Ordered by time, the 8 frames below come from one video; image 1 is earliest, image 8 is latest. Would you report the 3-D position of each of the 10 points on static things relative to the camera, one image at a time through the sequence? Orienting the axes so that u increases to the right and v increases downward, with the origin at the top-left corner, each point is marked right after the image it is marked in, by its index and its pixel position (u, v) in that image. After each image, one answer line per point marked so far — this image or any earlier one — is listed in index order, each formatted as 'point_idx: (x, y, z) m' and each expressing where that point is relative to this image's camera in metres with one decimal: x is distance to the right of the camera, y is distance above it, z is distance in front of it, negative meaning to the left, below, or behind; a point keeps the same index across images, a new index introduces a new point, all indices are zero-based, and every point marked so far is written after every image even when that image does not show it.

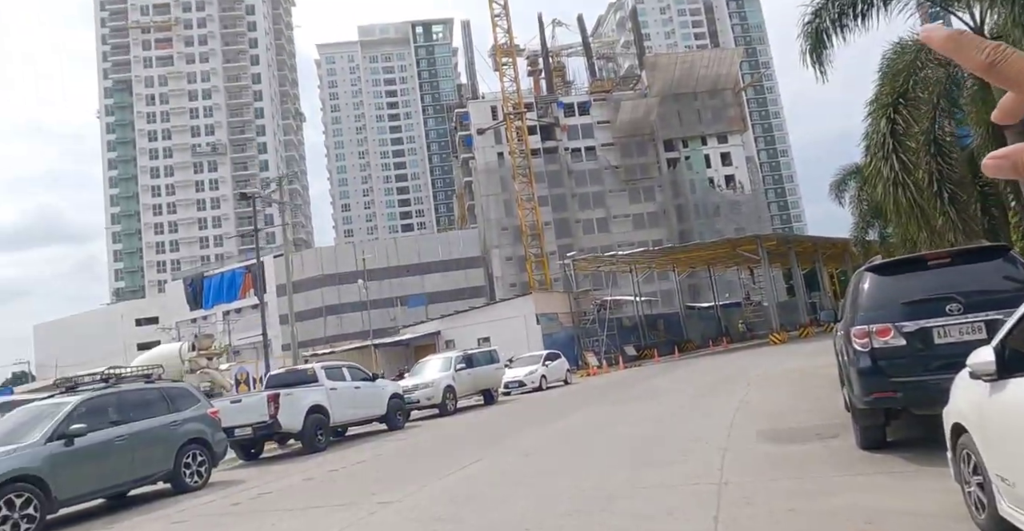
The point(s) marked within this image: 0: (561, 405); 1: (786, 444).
0: (+1.3, -3.7, +17.9) m
1: (+3.1, -2.0, +7.7) m
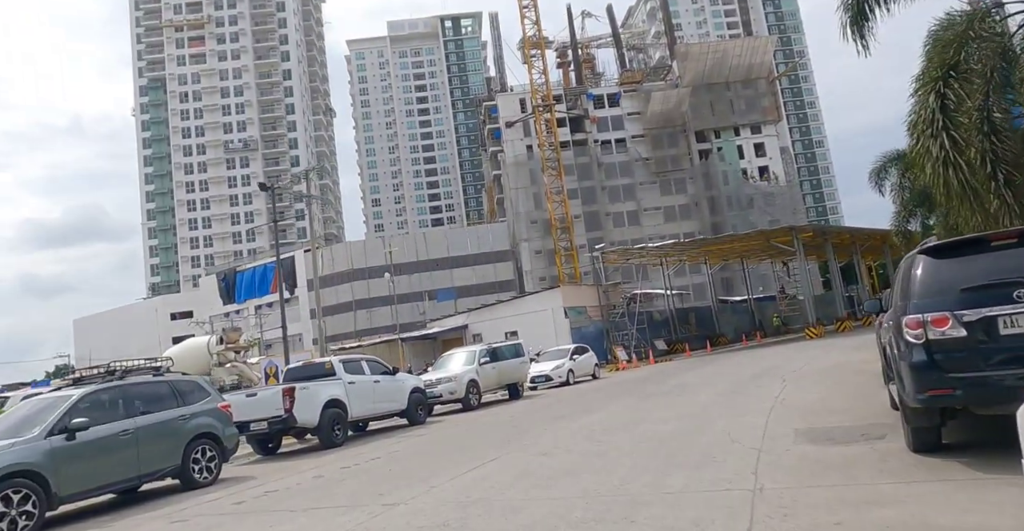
0: (+1.9, -3.5, +17.4) m
1: (+3.3, -1.9, +7.0) m
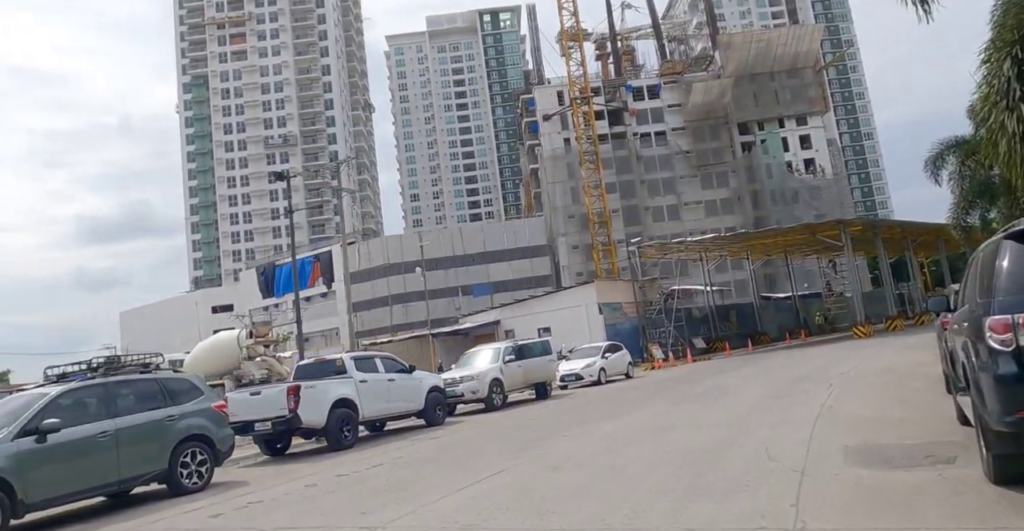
0: (+2.5, -3.3, +16.3) m
1: (+3.3, -1.8, +5.9) m
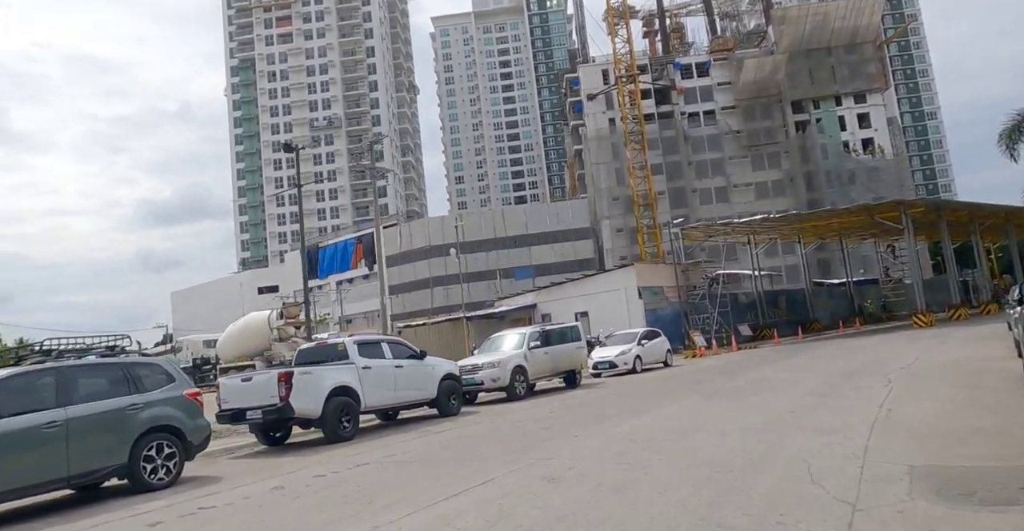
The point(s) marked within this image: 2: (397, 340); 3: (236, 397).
0: (+3.0, -2.9, +14.9) m
1: (+3.0, -1.6, +4.5) m
2: (-2.4, -1.5, +13.8) m
3: (-4.7, -2.2, +11.5) m
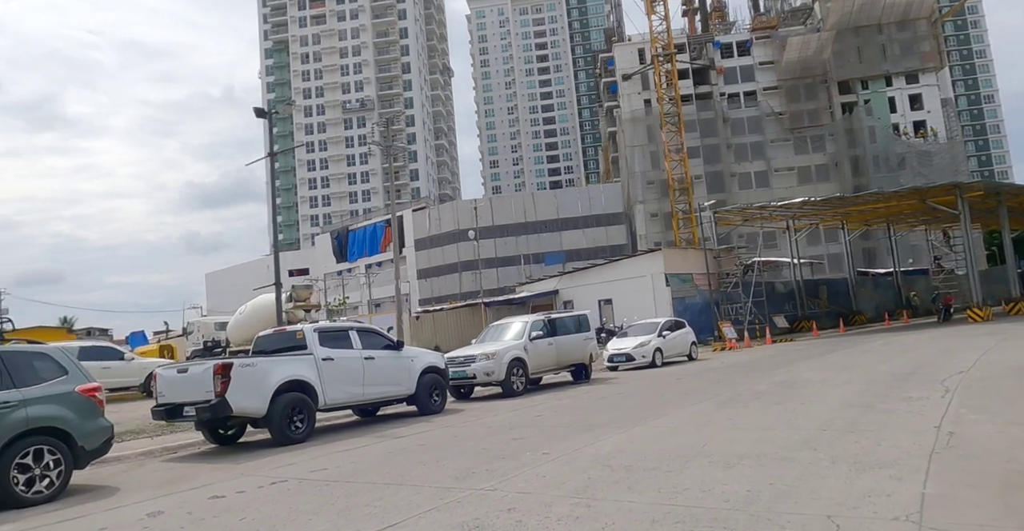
0: (+2.8, -2.5, +13.0) m
1: (+2.3, -1.5, +2.6) m
2: (-2.6, -1.1, +12.2) m
3: (-5.1, -1.9, +10.0) m
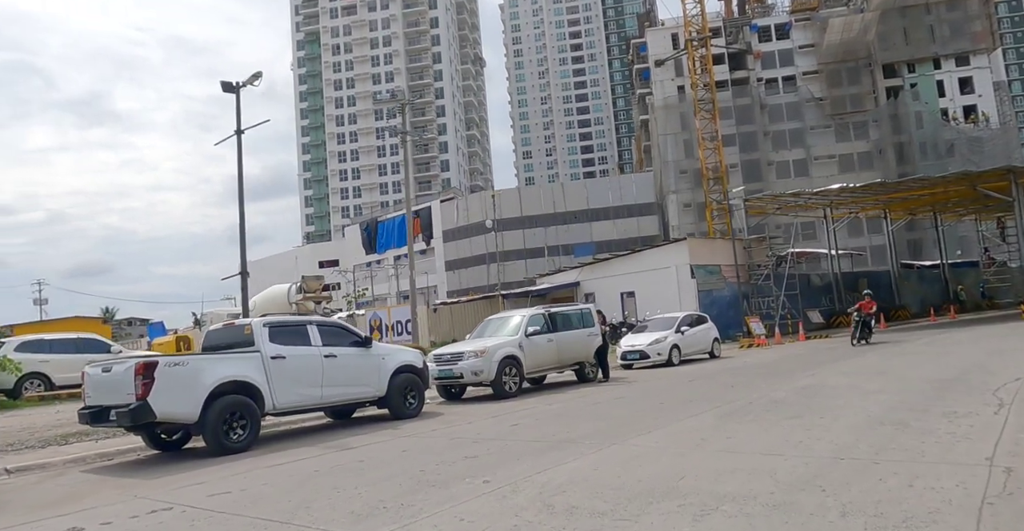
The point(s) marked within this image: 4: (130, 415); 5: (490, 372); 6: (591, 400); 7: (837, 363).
0: (+2.5, -2.3, +11.5) m
1: (+1.5, -1.4, +1.1) m
2: (-2.9, -0.9, +10.9) m
3: (-5.5, -1.7, +8.9) m
4: (-4.7, -1.8, +8.4) m
5: (-0.5, -2.1, +13.6) m
6: (+1.4, -2.5, +12.1) m
7: (+7.2, -2.2, +15.0) m
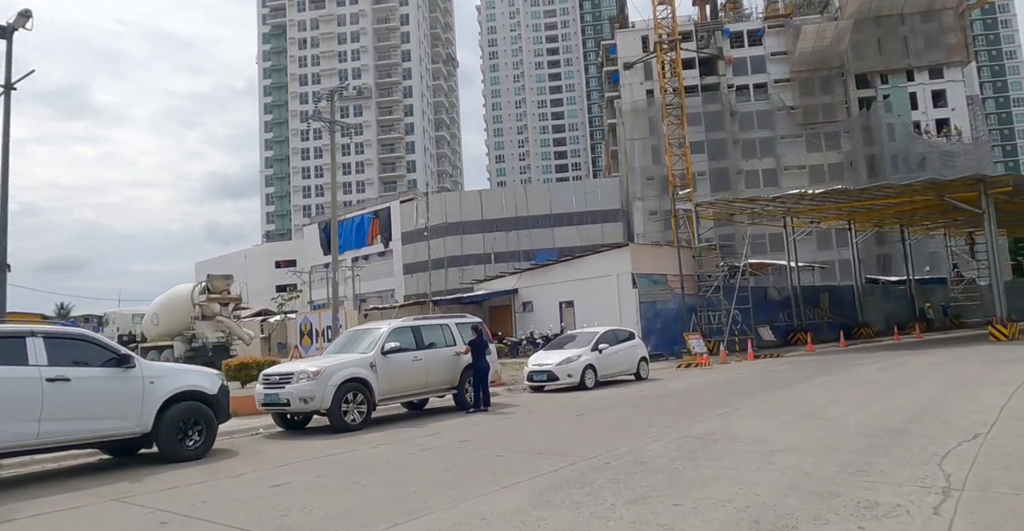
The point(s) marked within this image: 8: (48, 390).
0: (+0.1, -2.4, +8.8) m
1: (-0.6, -1.3, -1.7) m
2: (-5.3, -0.8, +8.0) m
3: (-7.8, -1.5, +6.0) m
4: (-7.0, -1.7, +5.4) m
5: (-3.0, -2.1, +10.8) m
6: (-1.1, -2.5, +9.4) m
7: (+4.6, -2.4, +12.5) m
8: (-5.3, -1.4, +7.6) m
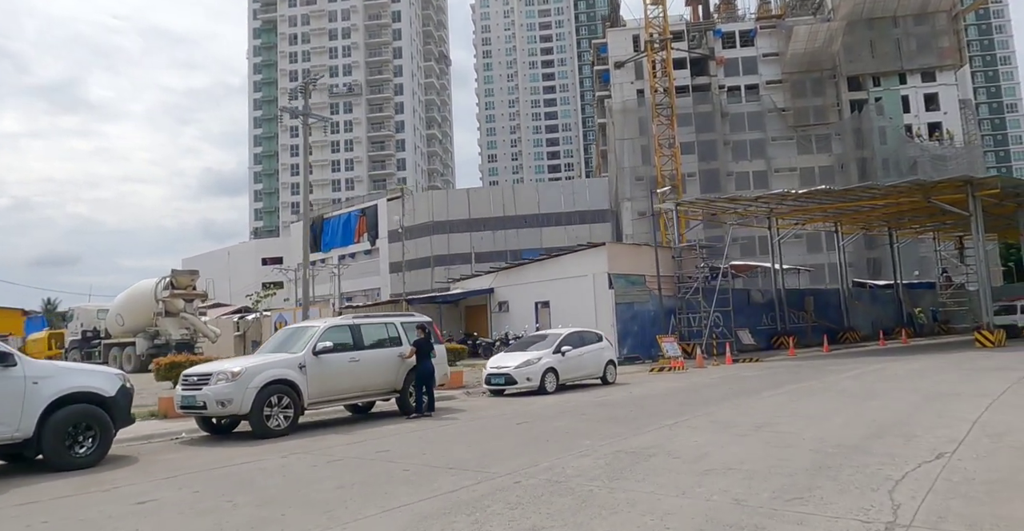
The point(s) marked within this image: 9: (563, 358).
0: (-0.8, -2.3, +7.9) m
1: (-1.4, -1.2, -2.5) m
2: (-6.2, -0.7, +7.1) m
3: (-8.7, -1.3, +5.1) m
4: (-7.8, -1.5, +4.5) m
5: (-3.9, -2.0, +9.9) m
6: (-2.0, -2.4, +8.5) m
7: (+3.7, -2.3, +11.7) m
8: (-6.1, -1.3, +6.7) m
9: (+1.4, -2.1, +16.3) m
